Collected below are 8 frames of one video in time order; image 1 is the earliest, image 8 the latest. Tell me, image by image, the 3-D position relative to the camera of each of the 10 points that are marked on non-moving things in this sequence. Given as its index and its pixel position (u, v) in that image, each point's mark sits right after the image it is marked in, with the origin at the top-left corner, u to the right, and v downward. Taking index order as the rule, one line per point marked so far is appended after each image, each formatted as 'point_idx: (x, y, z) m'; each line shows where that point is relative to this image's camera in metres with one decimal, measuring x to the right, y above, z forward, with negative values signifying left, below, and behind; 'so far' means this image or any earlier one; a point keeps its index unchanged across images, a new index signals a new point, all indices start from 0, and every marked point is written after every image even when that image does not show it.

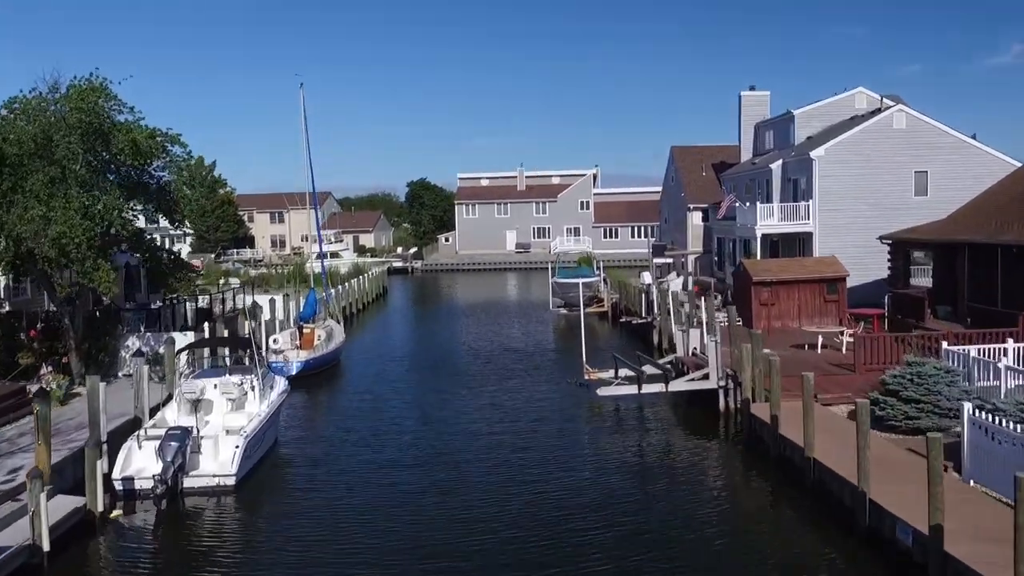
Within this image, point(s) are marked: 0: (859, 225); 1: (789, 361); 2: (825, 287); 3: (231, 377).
0: (+7.9, +1.4, +19.9) m
1: (+4.3, -1.1, +13.7) m
2: (+6.2, 0.0, +17.5) m
3: (-3.5, -1.1, +10.9) m
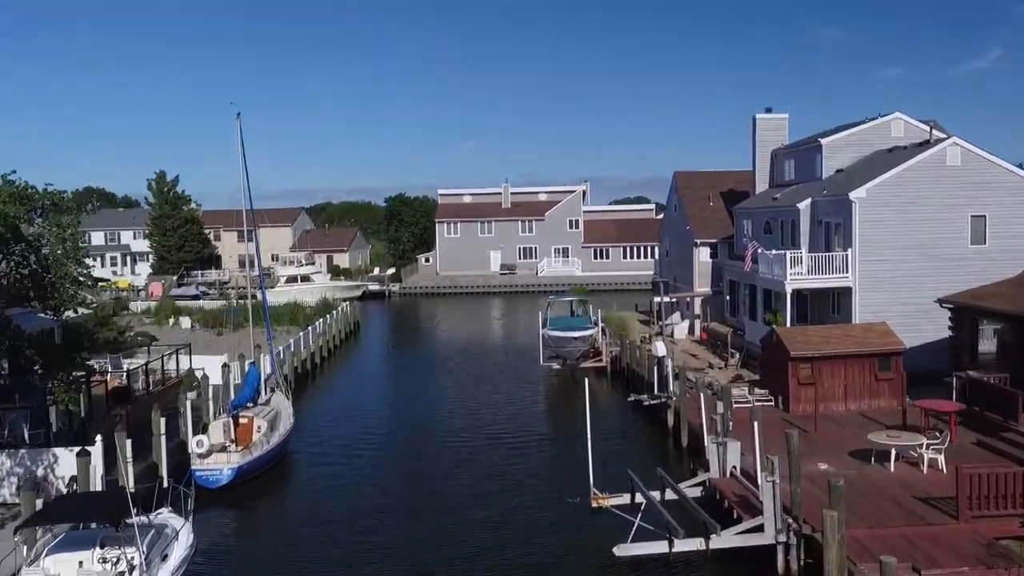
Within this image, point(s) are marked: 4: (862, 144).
0: (+7.6, +0.2, +16.9) m
1: (+4.1, -2.3, +10.6) m
2: (+6.0, -1.2, +14.4) m
3: (-3.6, -2.3, +7.7) m
4: (+7.9, +3.3, +20.0) m
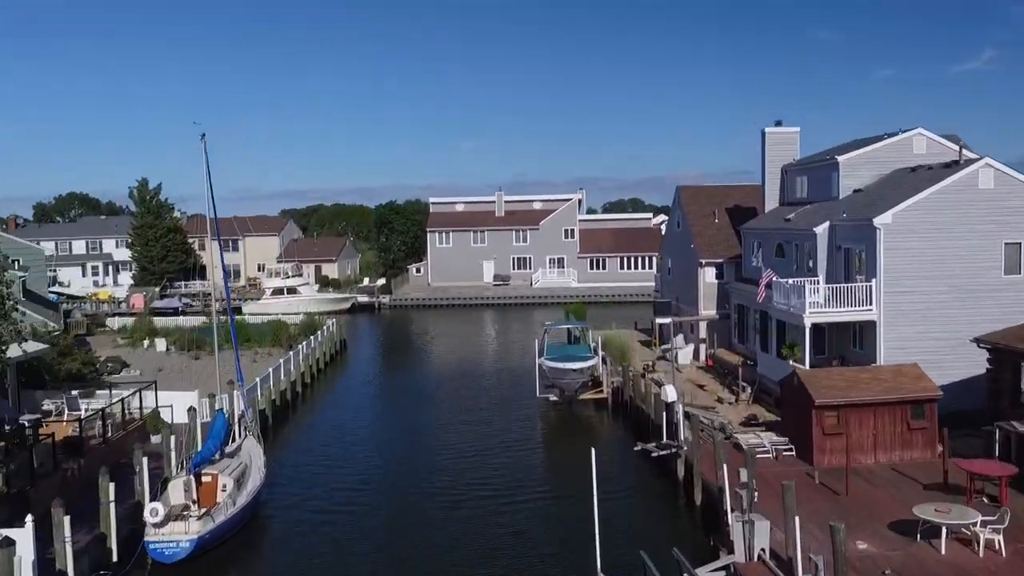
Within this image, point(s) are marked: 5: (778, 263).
0: (+7.5, -0.4, +15.6) m
1: (+4.1, -2.9, +9.2) m
2: (+5.9, -1.8, +13.1) m
3: (-3.6, -2.9, +6.3) m
4: (+7.8, +2.7, +18.6) m
5: (+5.8, +0.5, +19.3) m
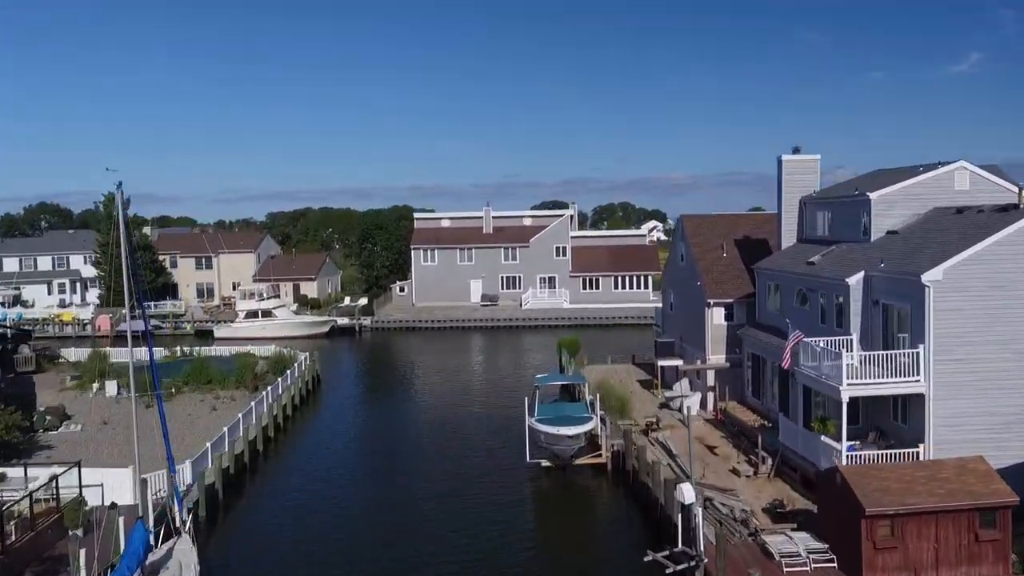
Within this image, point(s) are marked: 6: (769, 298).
0: (+7.3, -1.4, +13.3) m
1: (+3.9, -3.9, +6.9) m
2: (+5.7, -2.8, +10.8) m
3: (-3.7, -3.9, +3.9) m
4: (+7.6, +1.6, +16.4) m
5: (+5.6, -0.5, +17.0) m
6: (+5.5, -0.2, +18.9) m
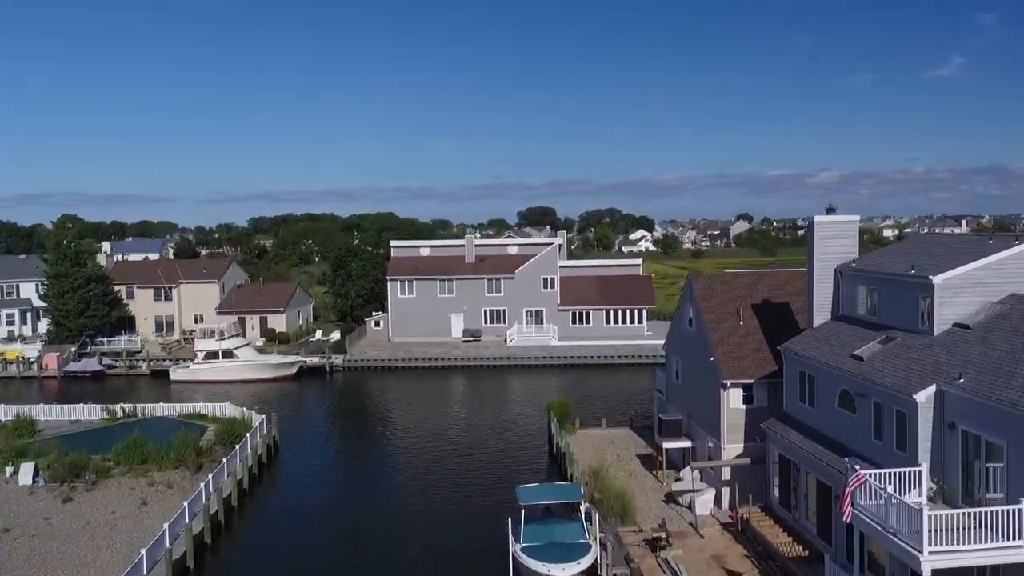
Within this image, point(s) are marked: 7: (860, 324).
0: (+7.0, -3.0, +10.2) m
1: (+3.8, -5.5, +3.8) m
2: (+5.5, -4.4, +7.7) m
3: (-3.8, -5.5, +0.6) m
4: (+7.3, +0.1, +13.3) m
5: (+5.3, -2.1, +13.9) m
6: (+5.2, -1.8, +15.8) m
7: (+6.1, -0.6, +15.4) m
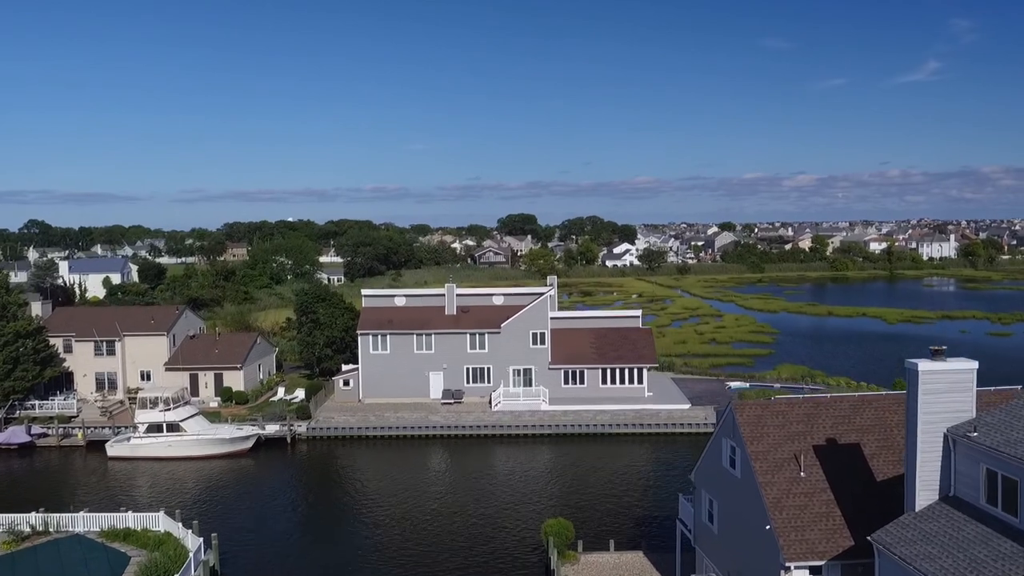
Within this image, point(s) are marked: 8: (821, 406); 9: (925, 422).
0: (+7.1, -5.4, +6.0) m
1: (+4.1, -7.9, -0.5) m
2: (+5.7, -6.8, +3.5) m
3: (-3.5, -7.8, -3.8) m
4: (+7.3, -2.3, +9.1) m
5: (+5.3, -4.4, +9.7) m
6: (+5.2, -4.2, +11.6) m
7: (+6.1, -3.0, +11.2) m
8: (+5.6, -2.2, +16.0) m
9: (+5.8, -1.8, +12.3) m
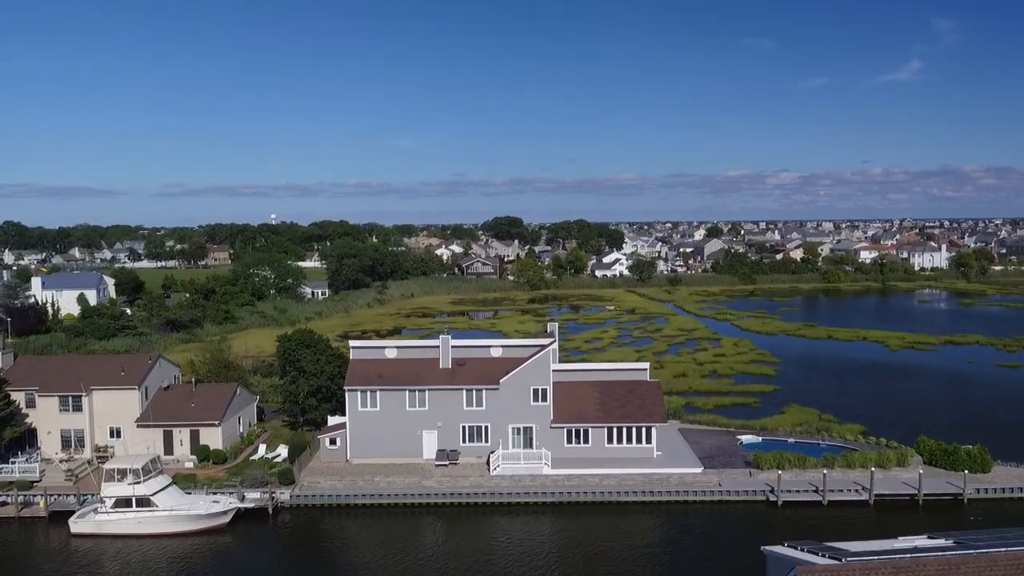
0: (+7.7, -7.7, +3.6) m
1: (+4.7, -10.2, -2.9) m
2: (+6.3, -9.0, +1.0) m
3: (-2.8, -10.1, -6.4) m
4: (+7.8, -4.6, +6.7) m
5: (+5.8, -6.7, +7.3) m
6: (+5.6, -6.4, +9.1) m
7: (+6.5, -5.3, +8.7) m
8: (+5.9, -4.4, +13.5) m
9: (+6.2, -4.0, +9.8) m
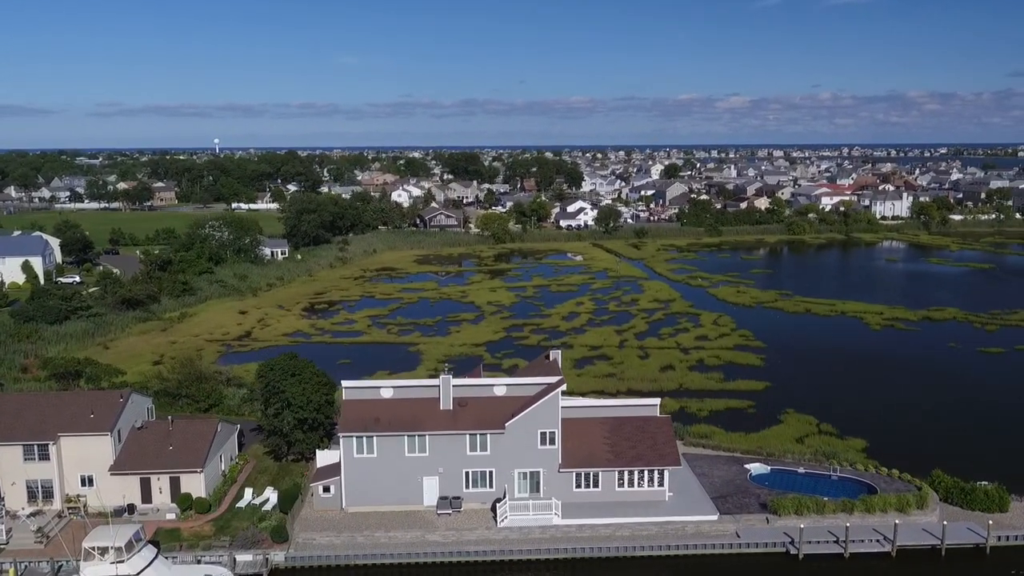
0: (+9.7, -11.7, +2.5) m
1: (+7.1, -14.8, -4.0) m
2: (+8.4, -13.3, -0.1) m
3: (-0.2, -15.1, -7.9) m
4: (+9.7, -8.4, +5.3) m
5: (+7.6, -10.5, +5.9) m
6: (+7.3, -10.0, +7.7) m
7: (+8.3, -8.9, +7.3) m
8: (+7.4, -7.6, +11.9) m
9: (+7.9, -7.6, +8.3) m
